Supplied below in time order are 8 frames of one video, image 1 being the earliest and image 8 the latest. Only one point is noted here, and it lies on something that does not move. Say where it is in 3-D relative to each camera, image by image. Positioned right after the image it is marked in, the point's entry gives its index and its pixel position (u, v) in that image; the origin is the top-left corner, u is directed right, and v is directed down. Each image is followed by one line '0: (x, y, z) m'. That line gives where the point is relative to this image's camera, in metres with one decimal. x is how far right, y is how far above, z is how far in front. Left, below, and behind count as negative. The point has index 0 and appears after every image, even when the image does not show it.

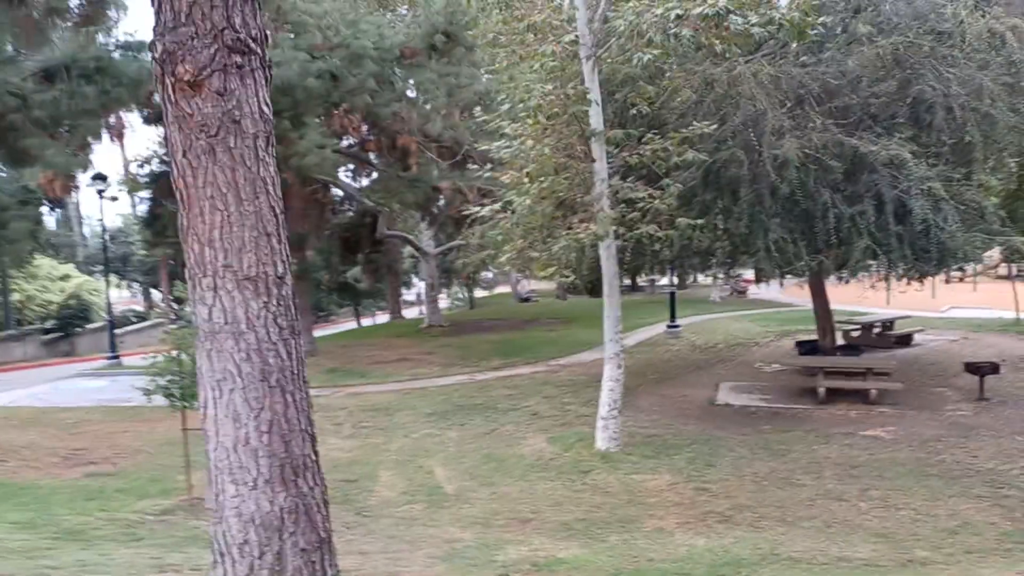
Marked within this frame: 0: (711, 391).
0: (+3.7, -1.9, +14.8) m
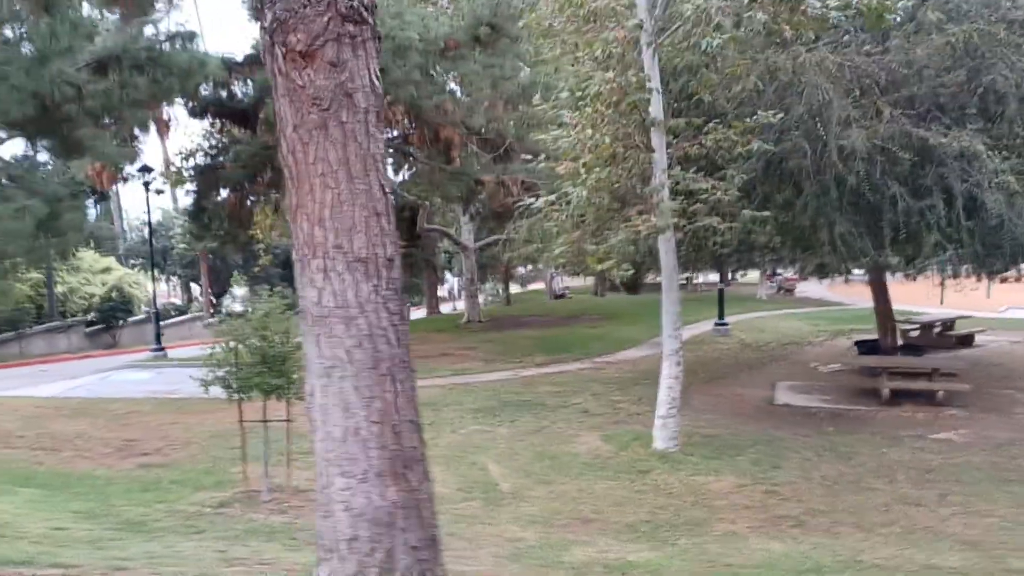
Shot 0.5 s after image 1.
0: (+4.6, -1.8, +14.4) m
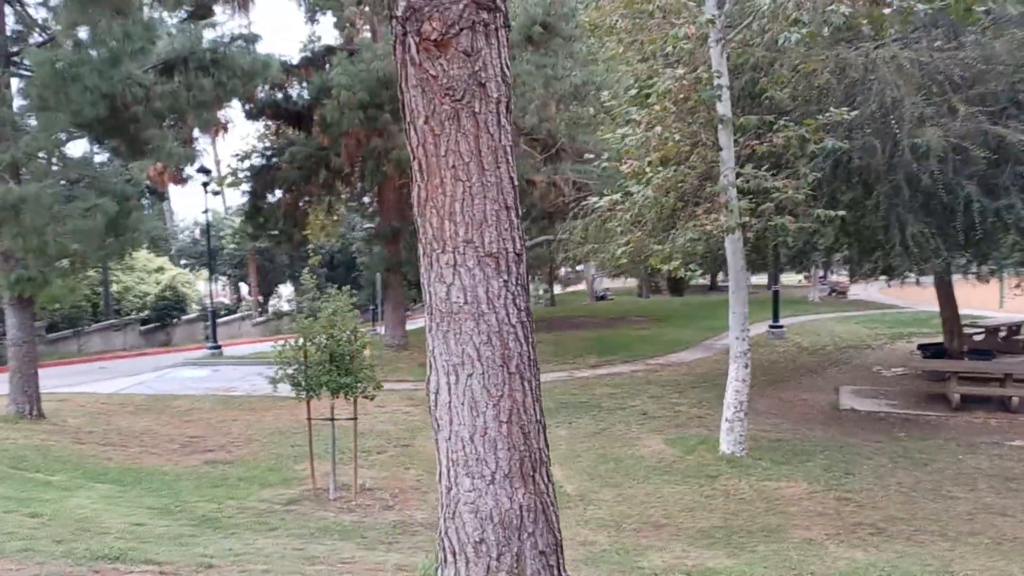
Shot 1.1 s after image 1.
0: (+5.6, -1.9, +14.1) m
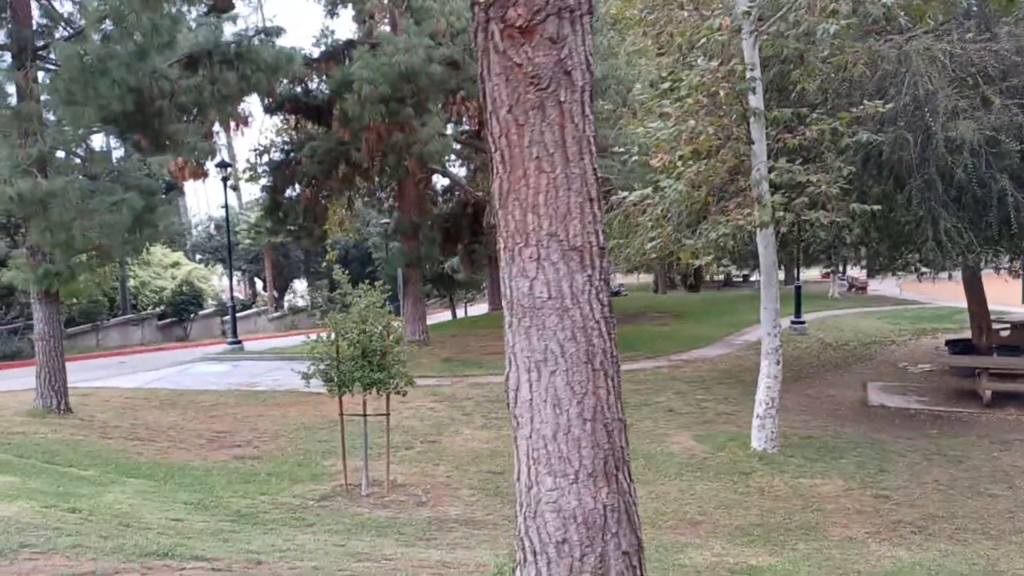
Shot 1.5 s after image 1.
0: (+6.0, -1.8, +14.0) m
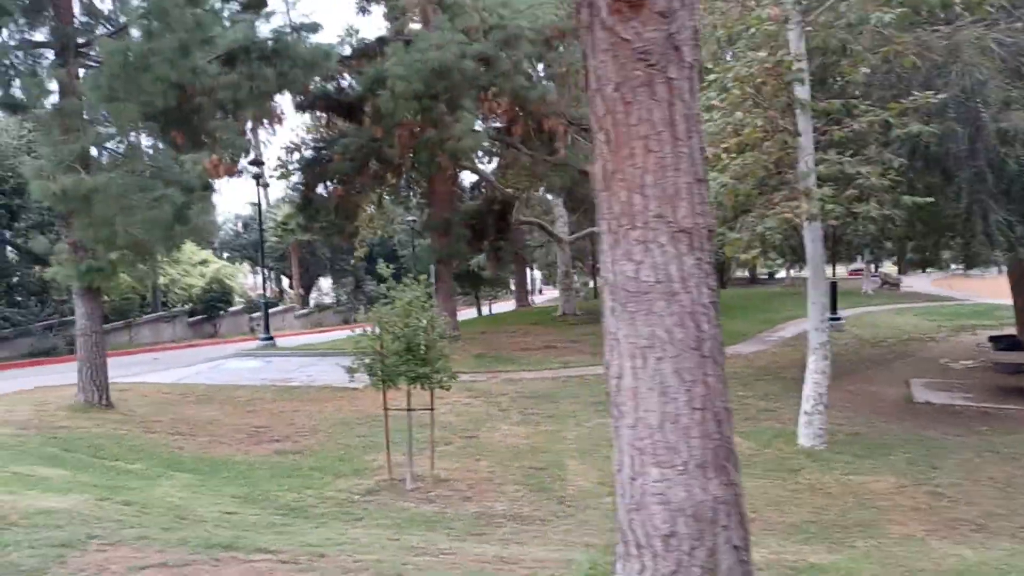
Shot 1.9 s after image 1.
0: (+6.6, -1.7, +13.8) m
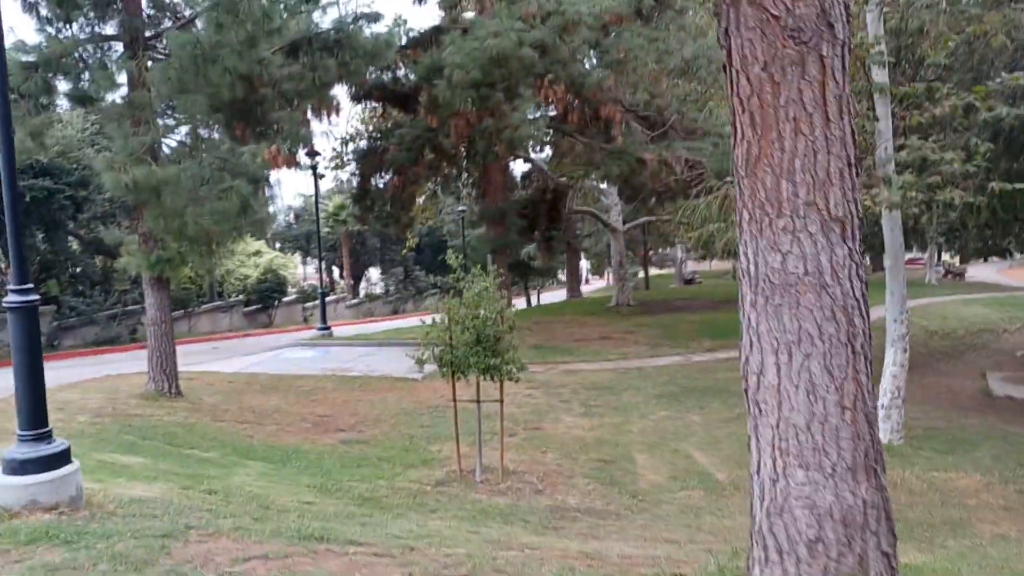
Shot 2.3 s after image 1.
0: (+7.6, -1.5, +13.3) m
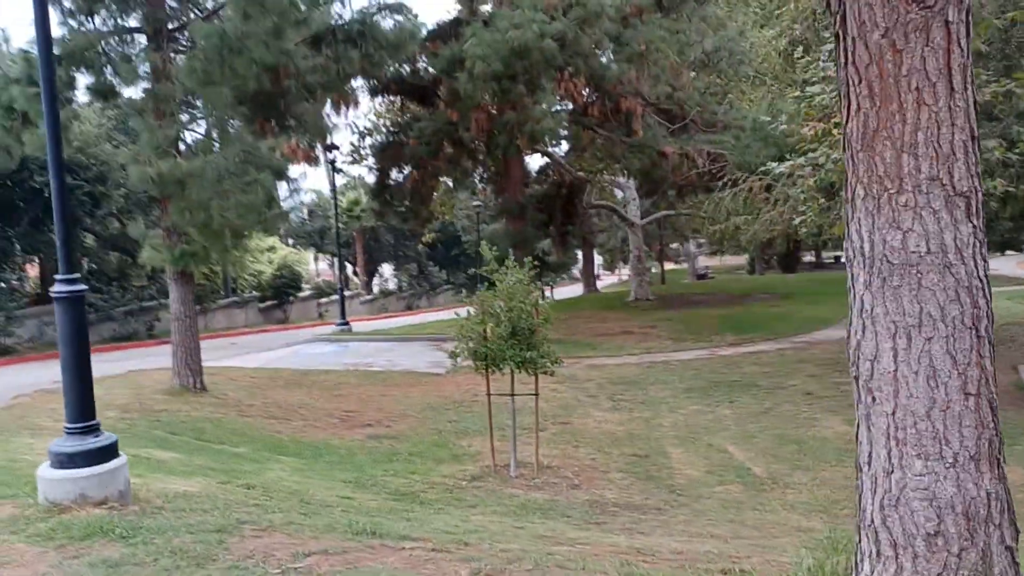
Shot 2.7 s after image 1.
0: (+8.1, -1.4, +13.1) m
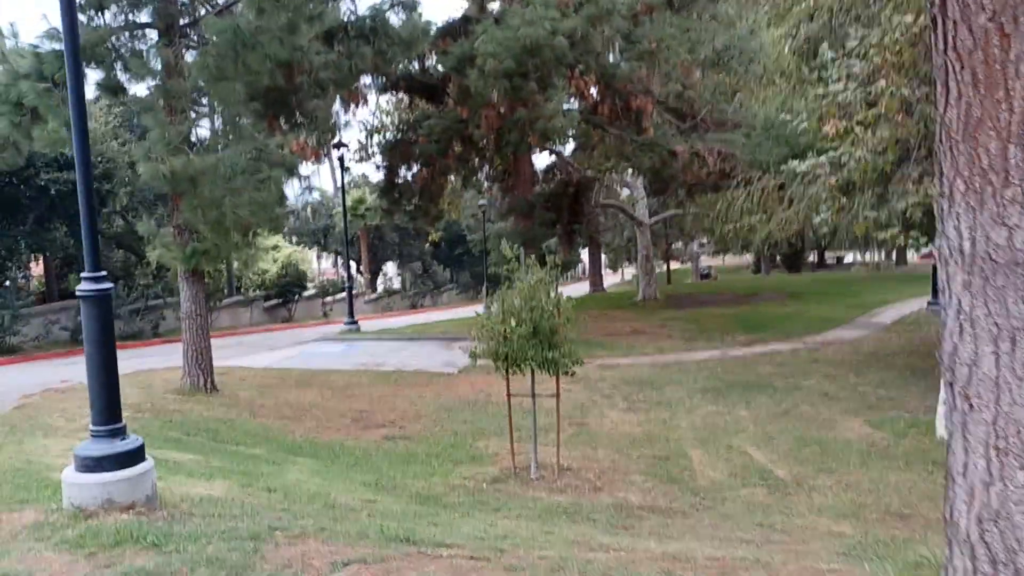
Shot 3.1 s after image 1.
0: (+8.3, -1.4, +12.9) m
